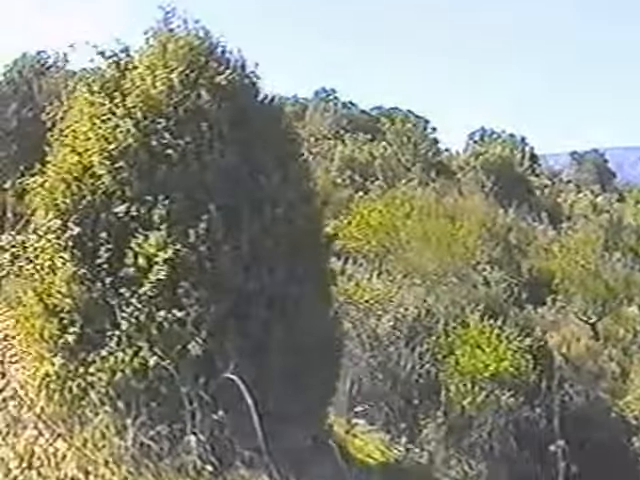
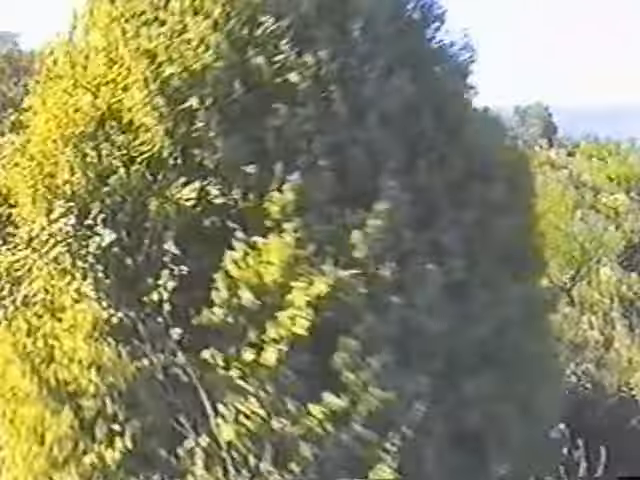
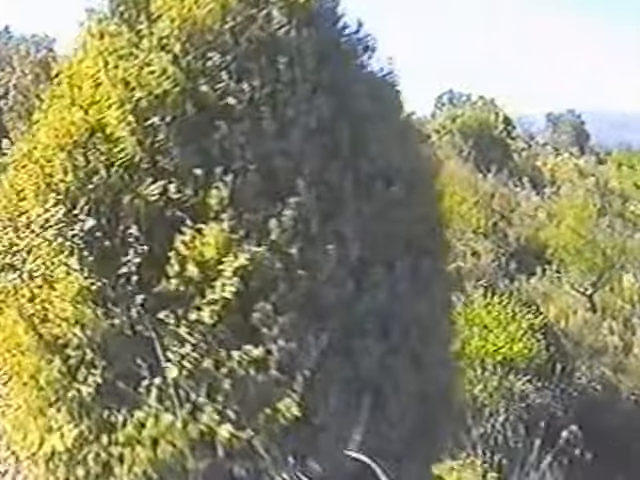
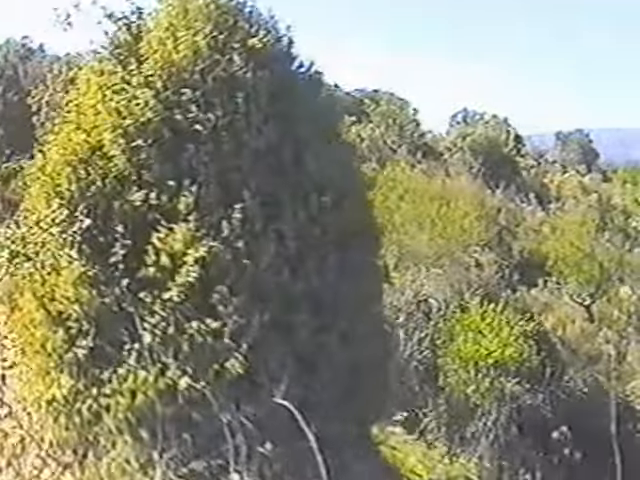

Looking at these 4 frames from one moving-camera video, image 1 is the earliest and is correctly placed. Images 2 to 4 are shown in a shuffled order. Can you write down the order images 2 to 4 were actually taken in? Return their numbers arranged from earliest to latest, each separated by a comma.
4, 3, 2
